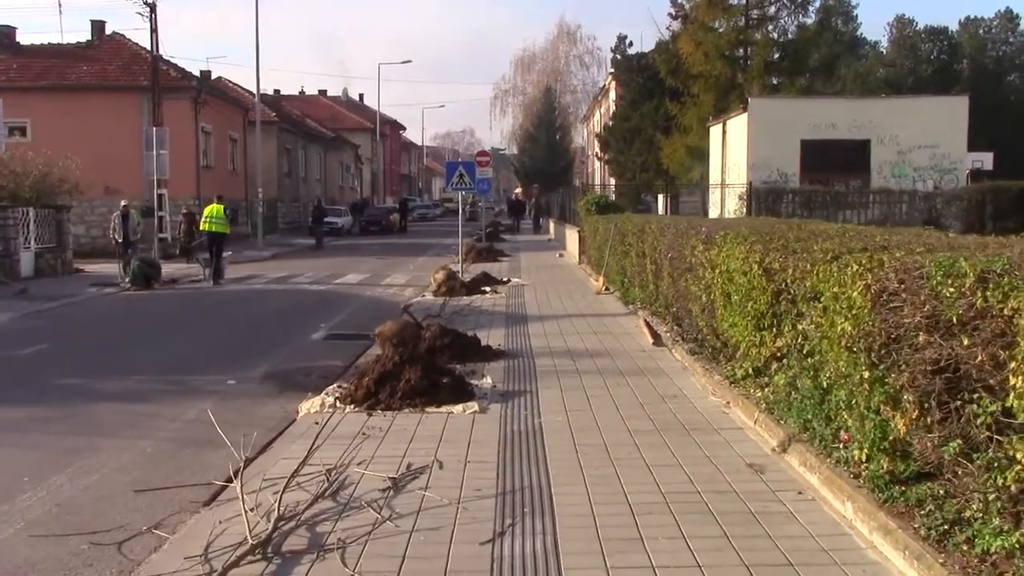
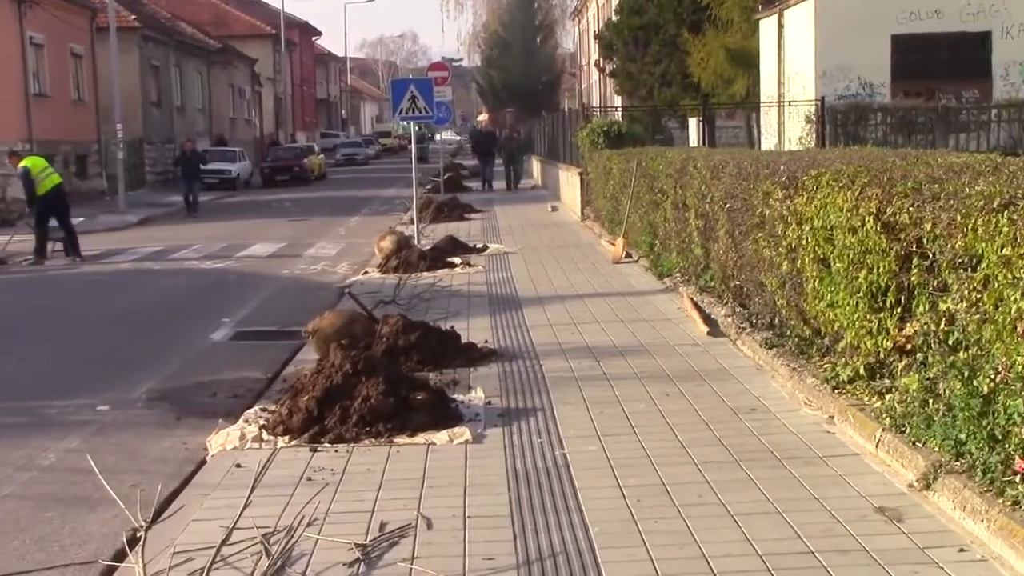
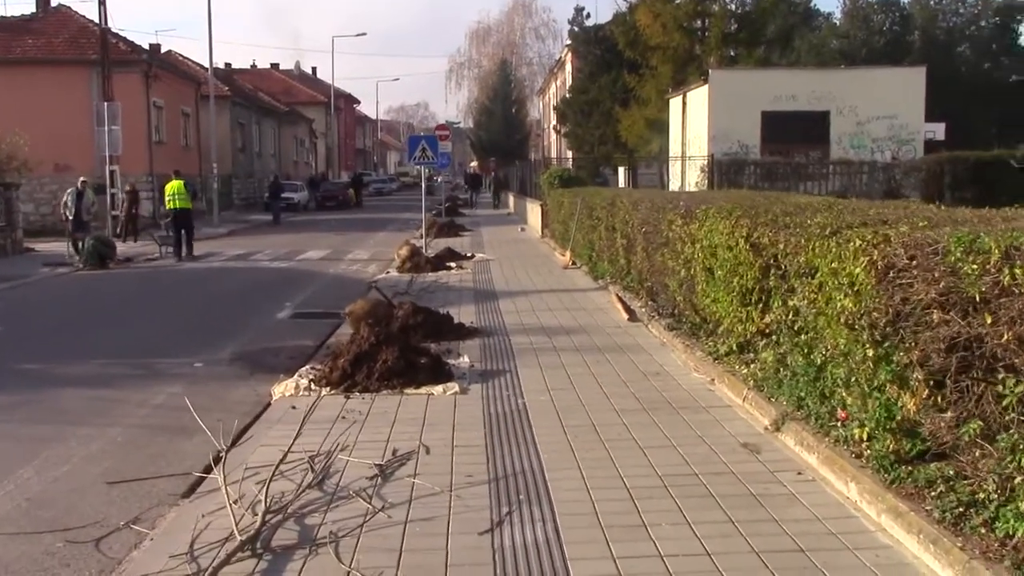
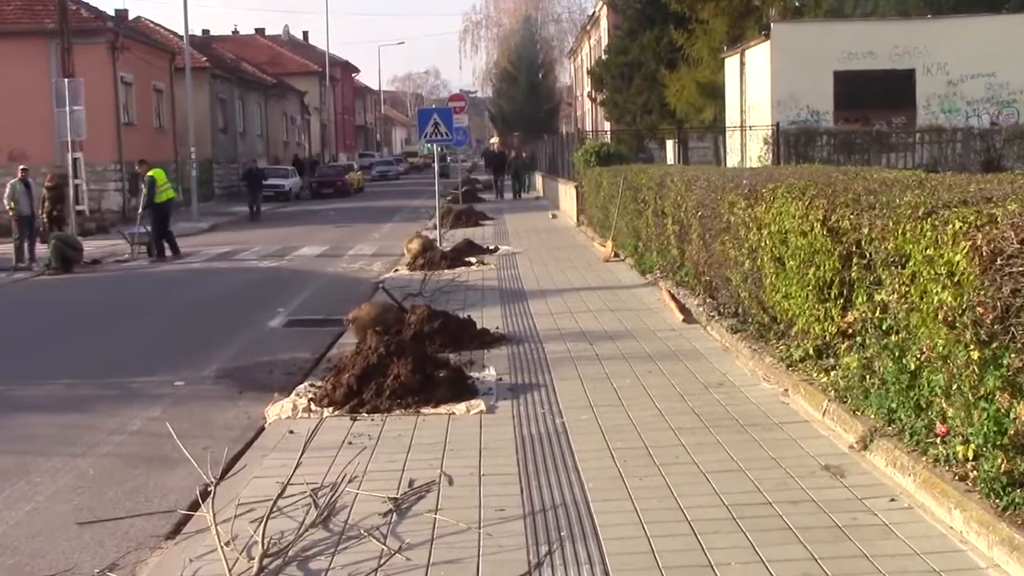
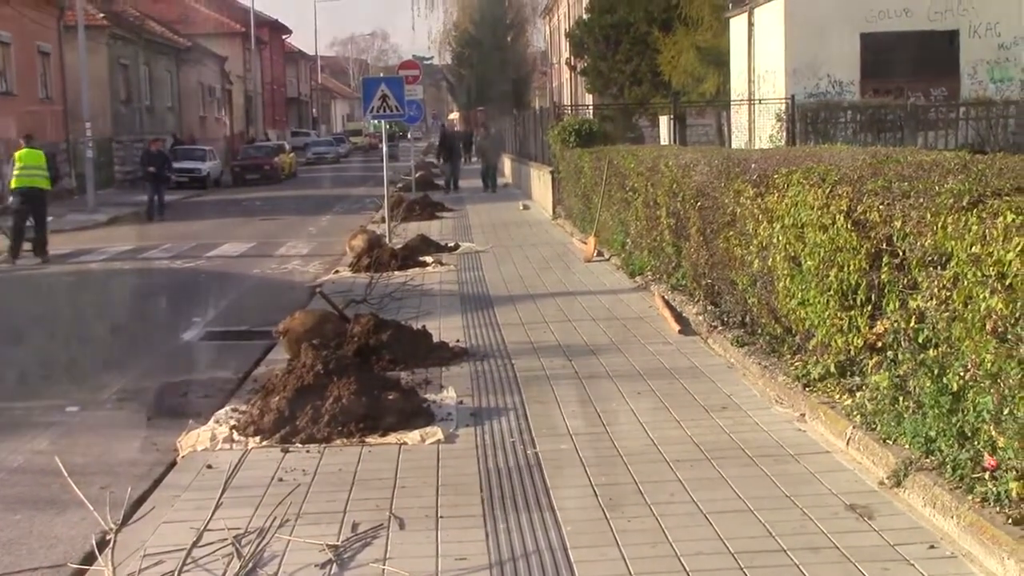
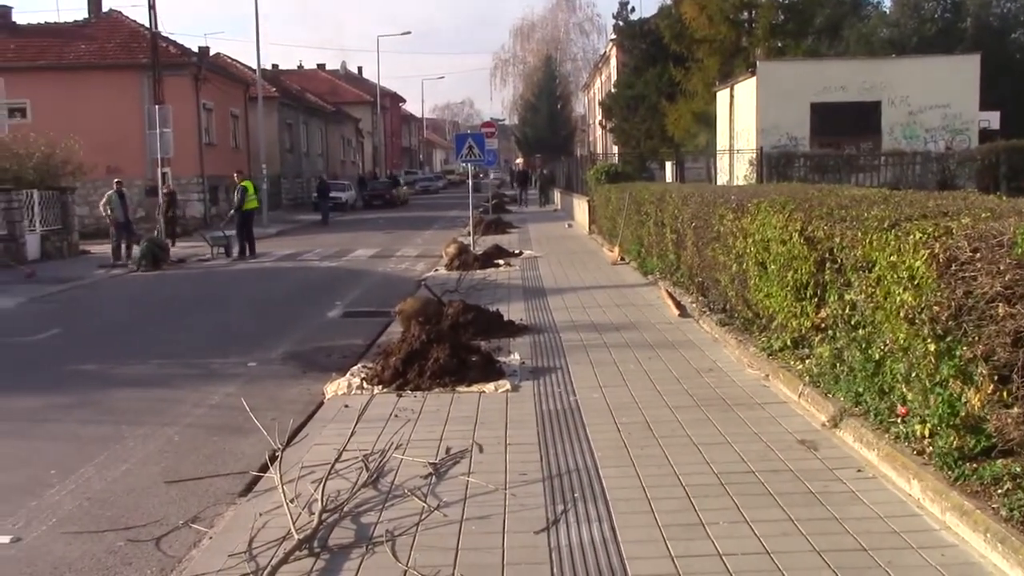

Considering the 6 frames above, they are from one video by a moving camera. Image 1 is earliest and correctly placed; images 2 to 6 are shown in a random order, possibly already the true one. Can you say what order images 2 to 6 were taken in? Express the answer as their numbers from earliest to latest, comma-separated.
3, 6, 4, 2, 5
